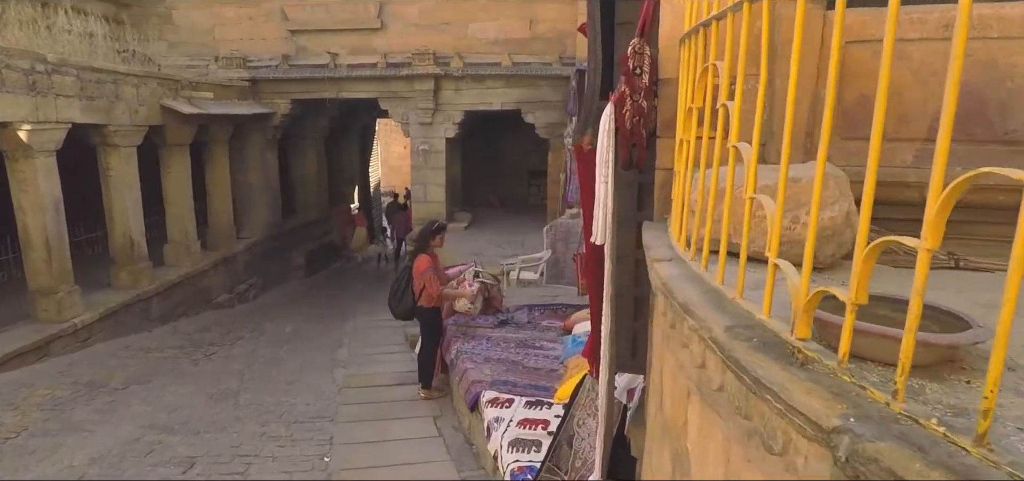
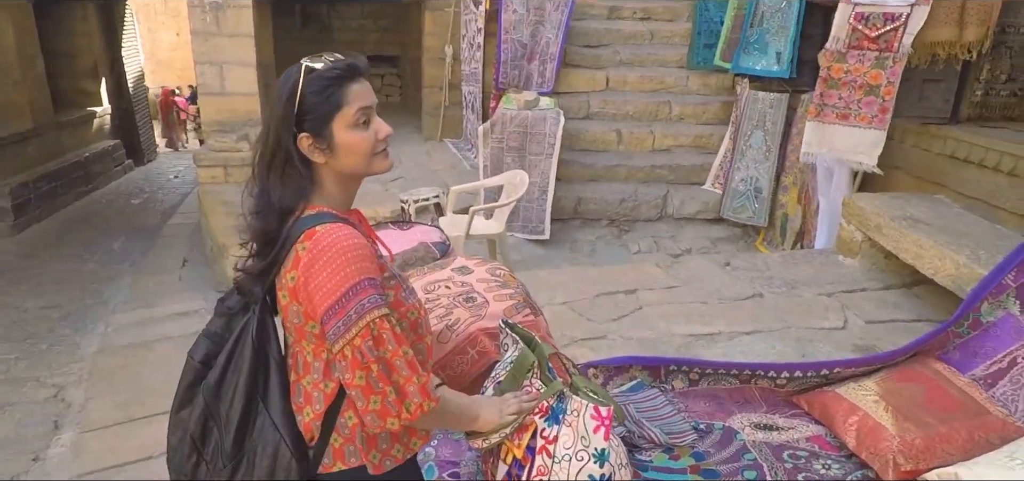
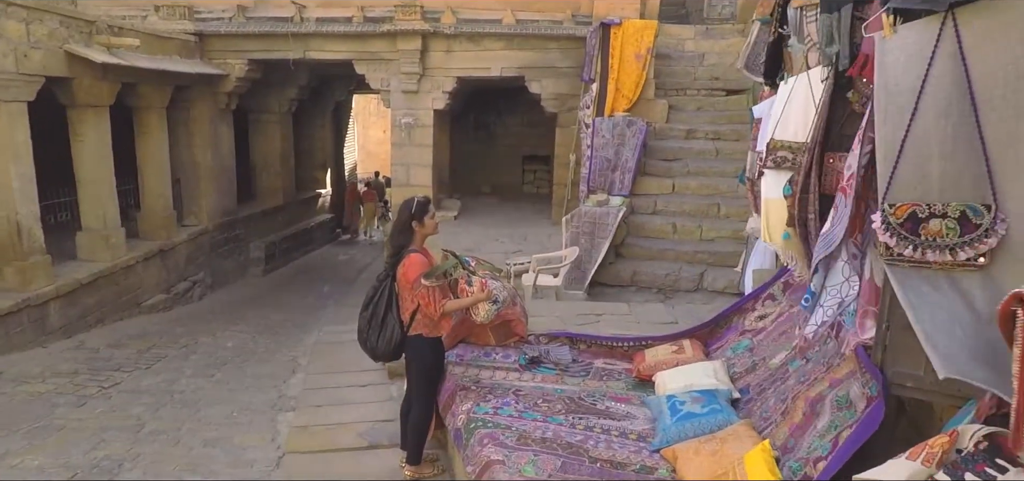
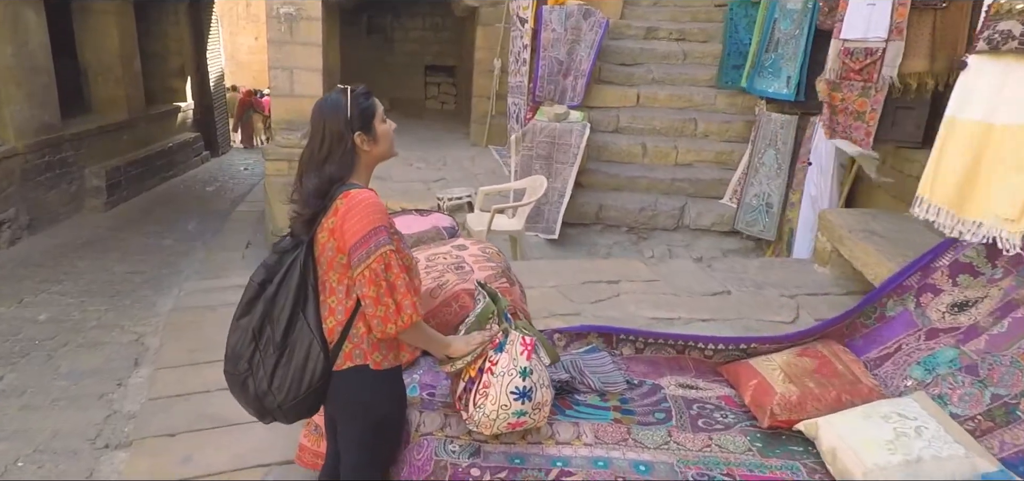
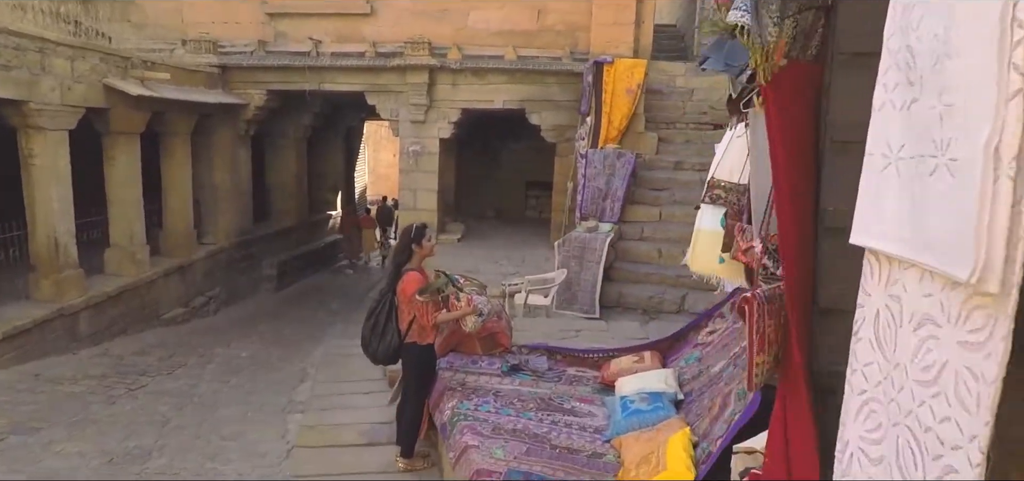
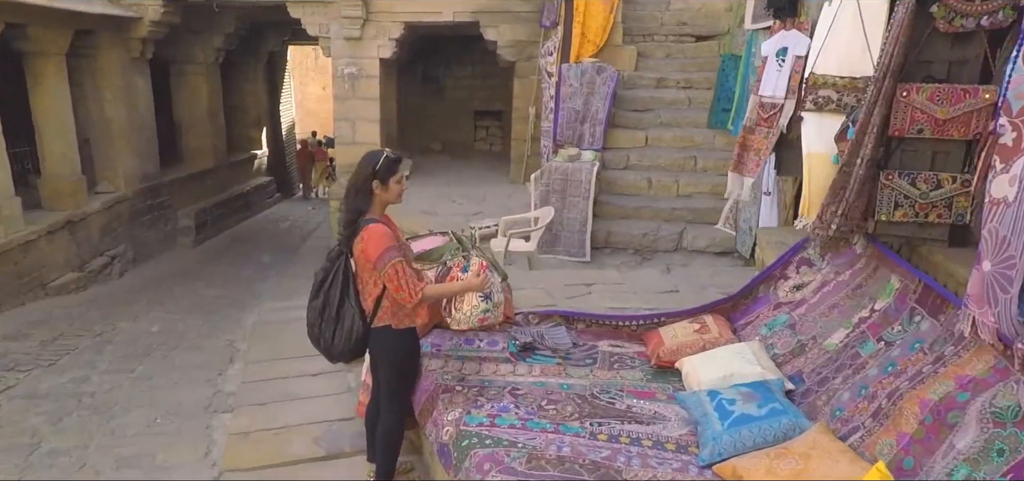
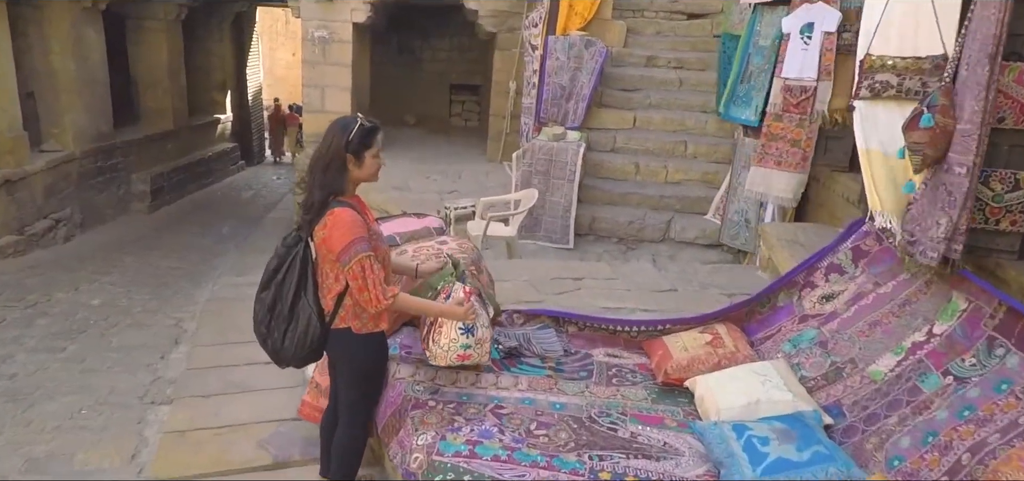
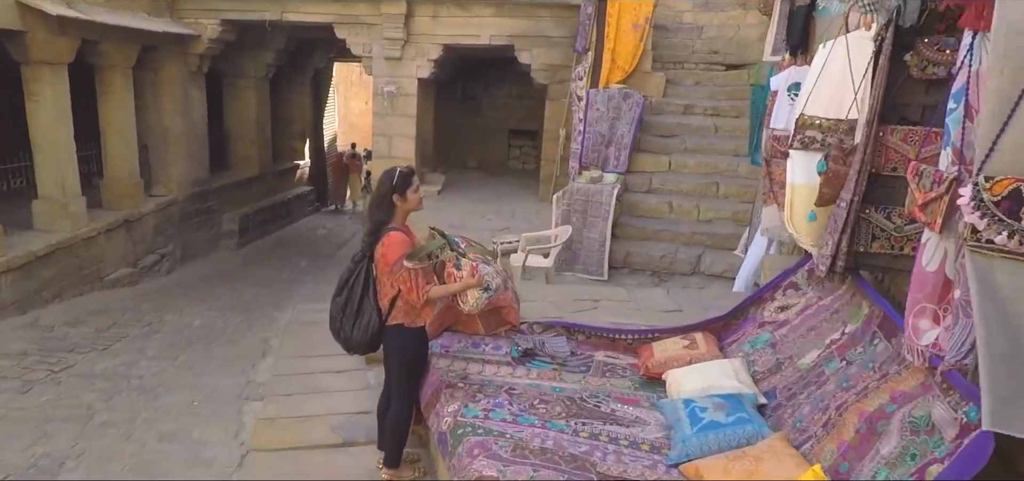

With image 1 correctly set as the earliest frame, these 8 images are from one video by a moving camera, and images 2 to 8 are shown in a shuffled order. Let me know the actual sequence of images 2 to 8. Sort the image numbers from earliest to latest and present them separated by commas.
5, 3, 8, 6, 7, 4, 2
